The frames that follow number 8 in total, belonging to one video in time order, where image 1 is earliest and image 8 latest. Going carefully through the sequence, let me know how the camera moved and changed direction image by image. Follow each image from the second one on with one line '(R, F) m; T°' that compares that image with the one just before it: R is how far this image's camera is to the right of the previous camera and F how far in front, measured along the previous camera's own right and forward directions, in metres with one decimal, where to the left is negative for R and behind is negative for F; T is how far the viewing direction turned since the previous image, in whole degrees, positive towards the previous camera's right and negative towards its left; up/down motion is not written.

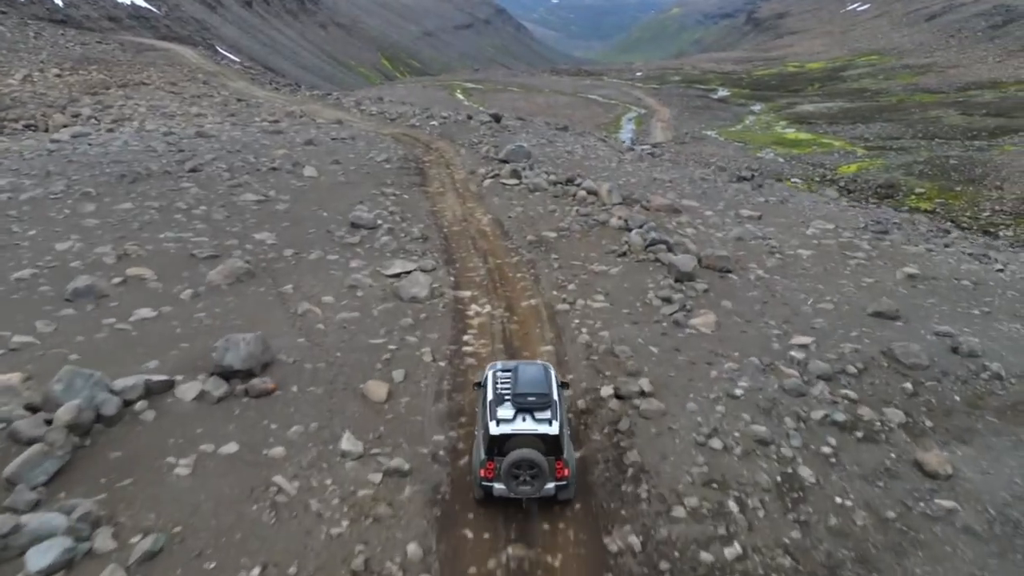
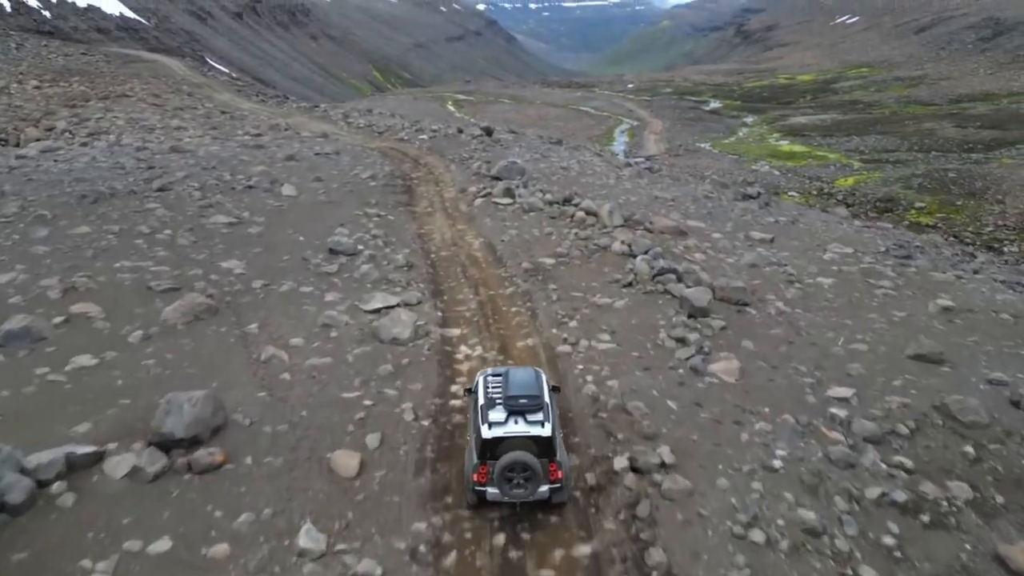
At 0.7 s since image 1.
(-0.1, +2.1) m; +1°
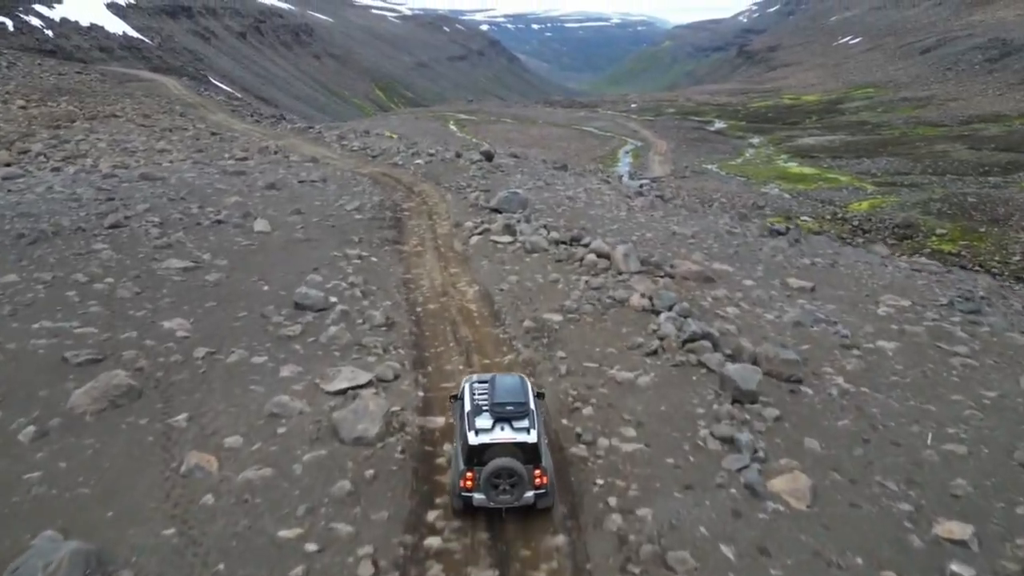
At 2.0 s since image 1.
(+0.1, +3.6) m; 0°
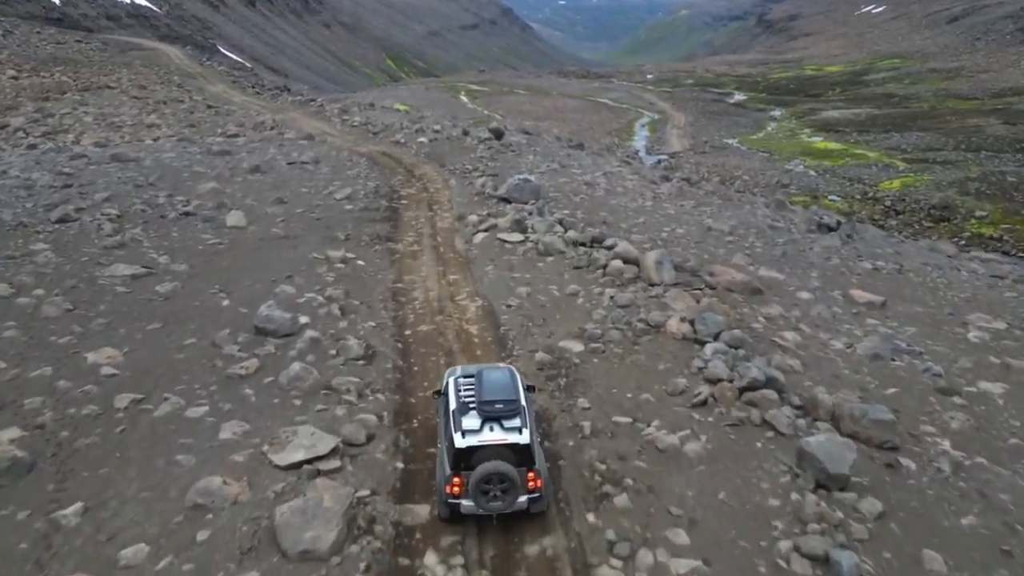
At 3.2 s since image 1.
(0.0, +3.7) m; -1°
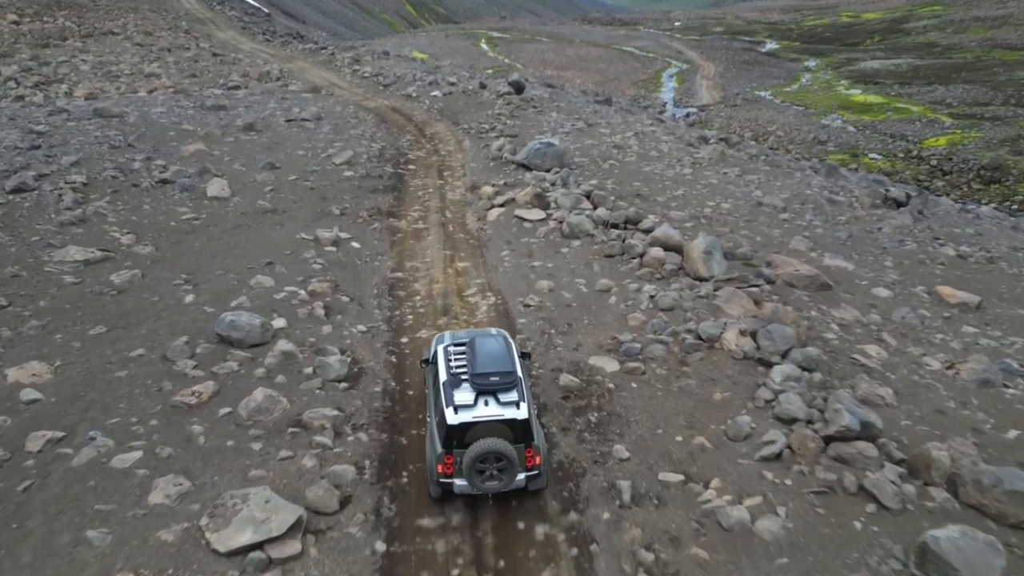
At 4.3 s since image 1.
(0.0, +3.0) m; -2°
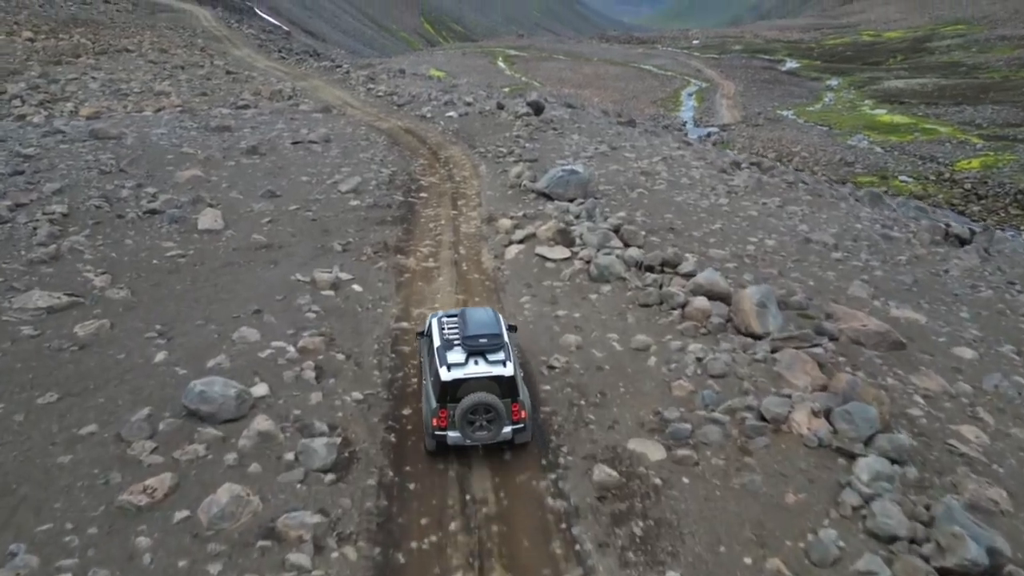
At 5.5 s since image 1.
(-0.1, +2.1) m; -1°
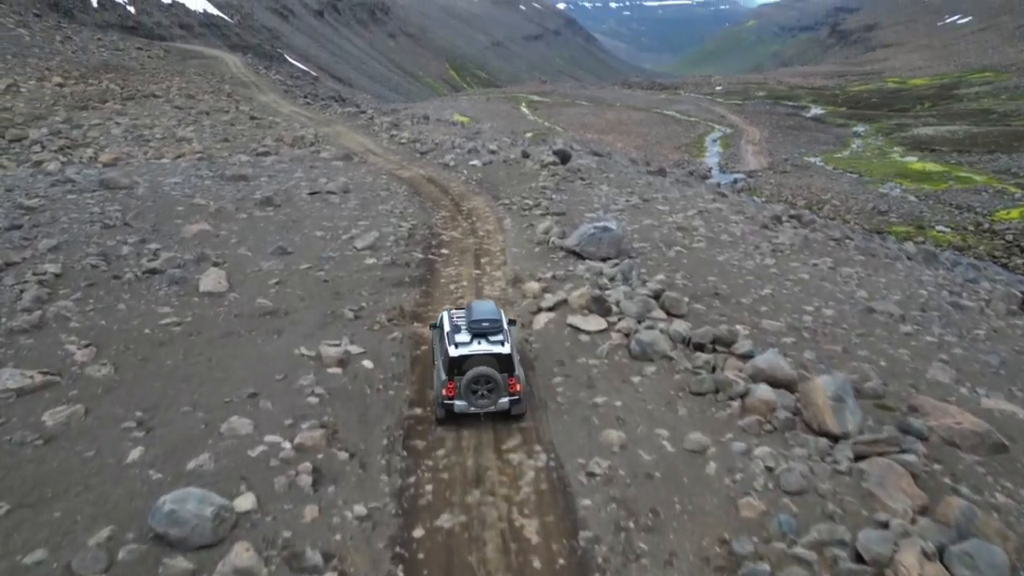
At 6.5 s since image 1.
(-0.2, +1.8) m; -2°
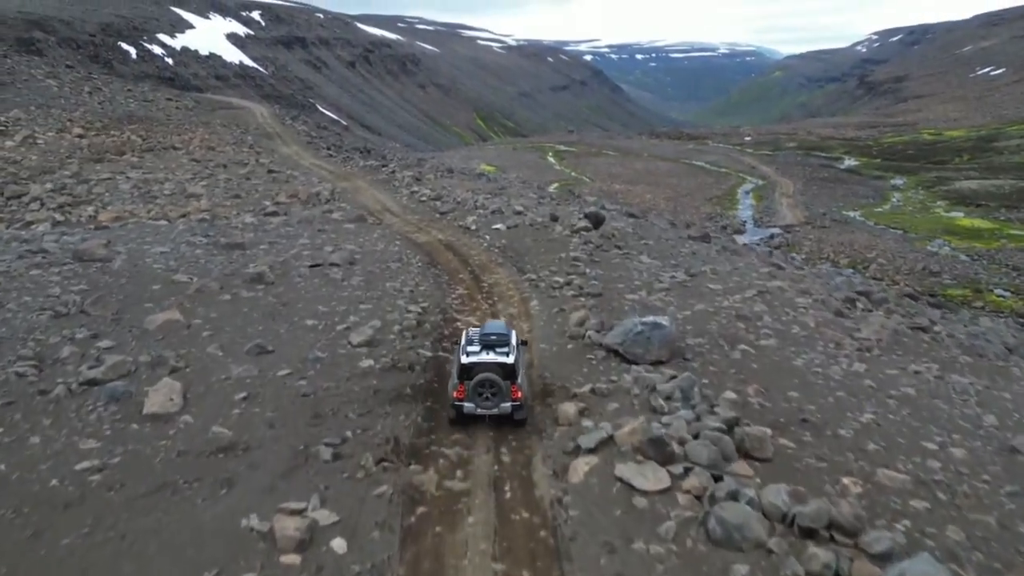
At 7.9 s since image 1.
(-0.1, +3.9) m; -2°
